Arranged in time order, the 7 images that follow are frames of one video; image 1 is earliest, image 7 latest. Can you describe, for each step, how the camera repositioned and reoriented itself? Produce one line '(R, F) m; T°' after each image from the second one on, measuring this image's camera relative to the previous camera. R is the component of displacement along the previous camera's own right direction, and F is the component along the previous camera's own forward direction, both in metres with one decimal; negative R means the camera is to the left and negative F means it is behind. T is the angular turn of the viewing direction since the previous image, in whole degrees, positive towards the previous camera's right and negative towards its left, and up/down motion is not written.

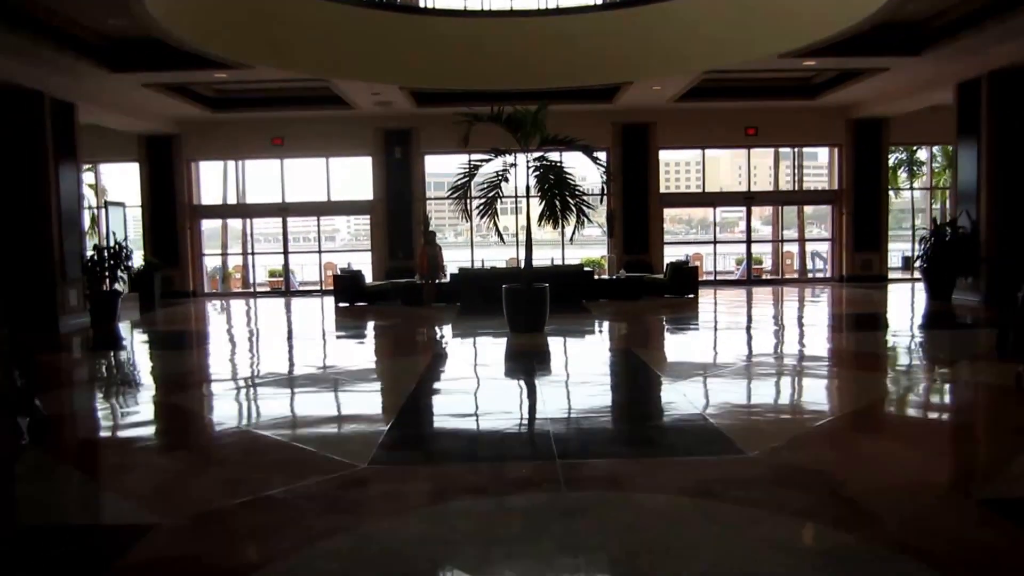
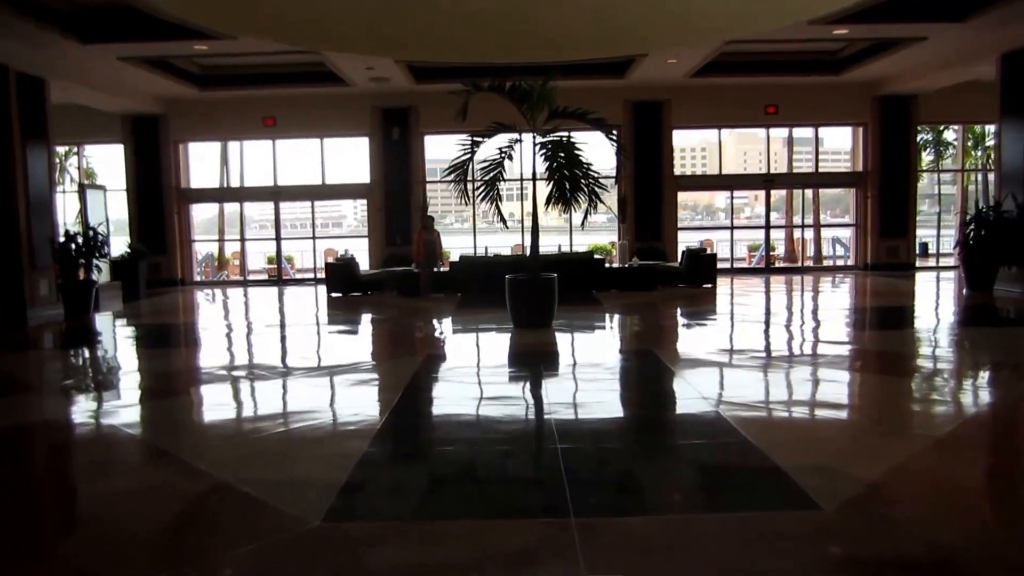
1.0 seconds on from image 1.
(0.0, +0.6) m; 0°
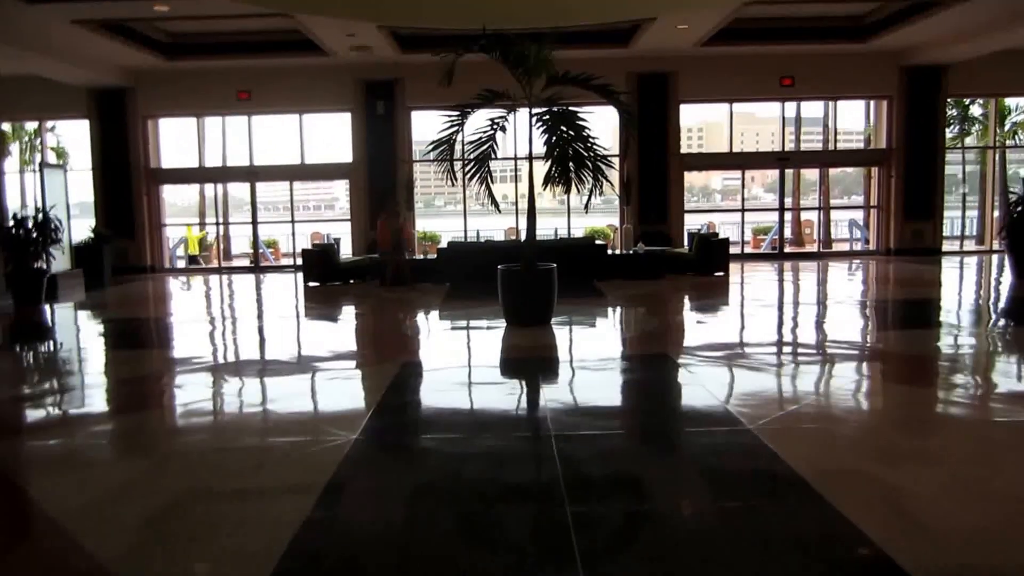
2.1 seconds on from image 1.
(0.0, +0.8) m; 0°
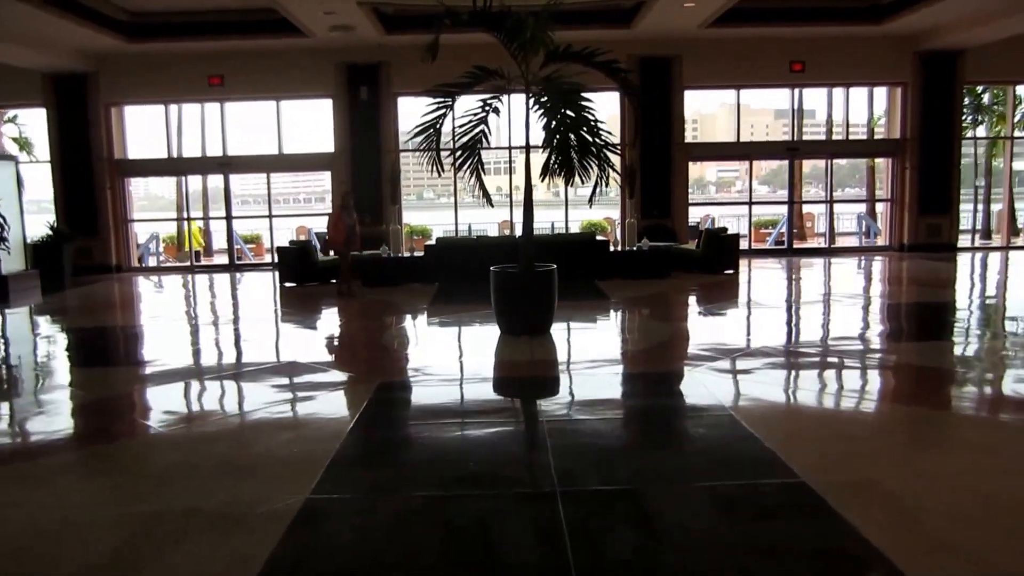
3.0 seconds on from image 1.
(0.0, +0.7) m; +1°
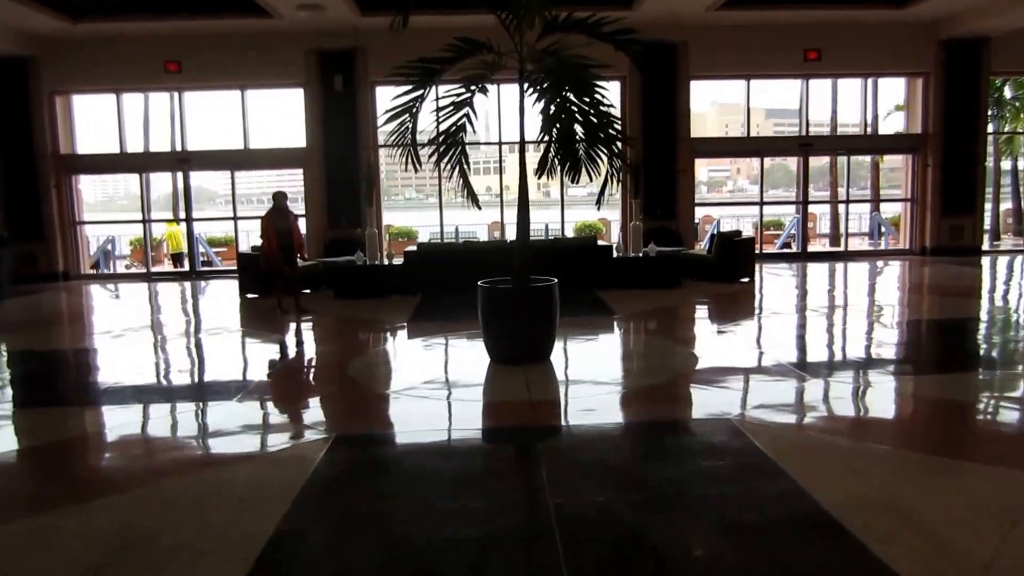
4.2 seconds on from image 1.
(0.0, +0.9) m; +1°
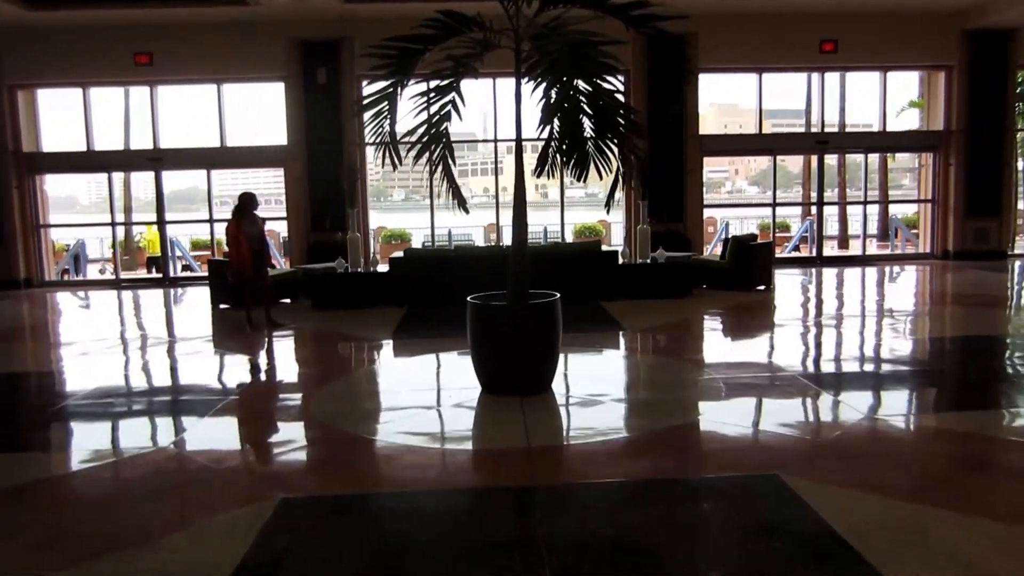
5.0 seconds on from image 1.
(0.0, +0.6) m; 0°
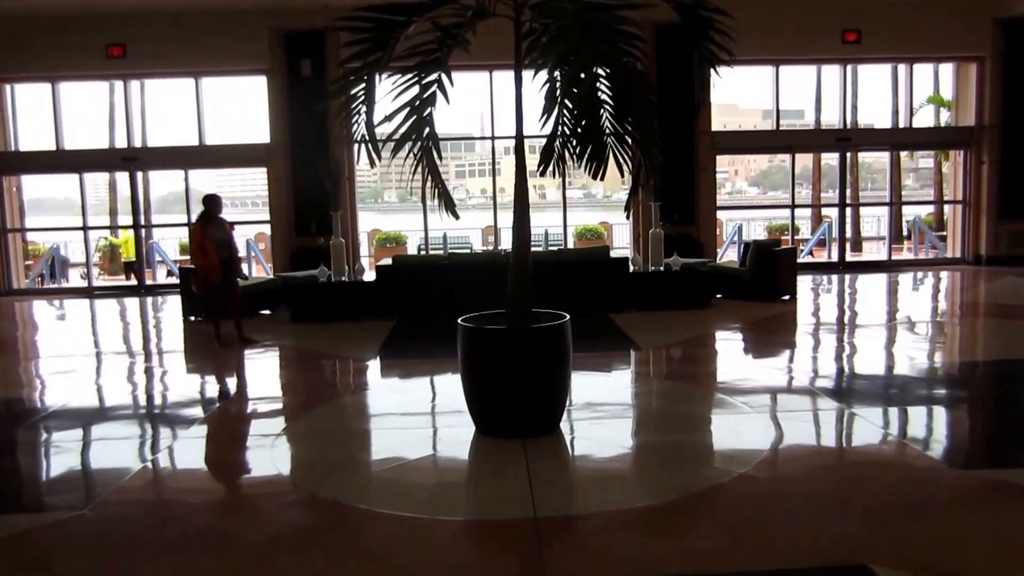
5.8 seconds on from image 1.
(0.0, +0.6) m; 0°
